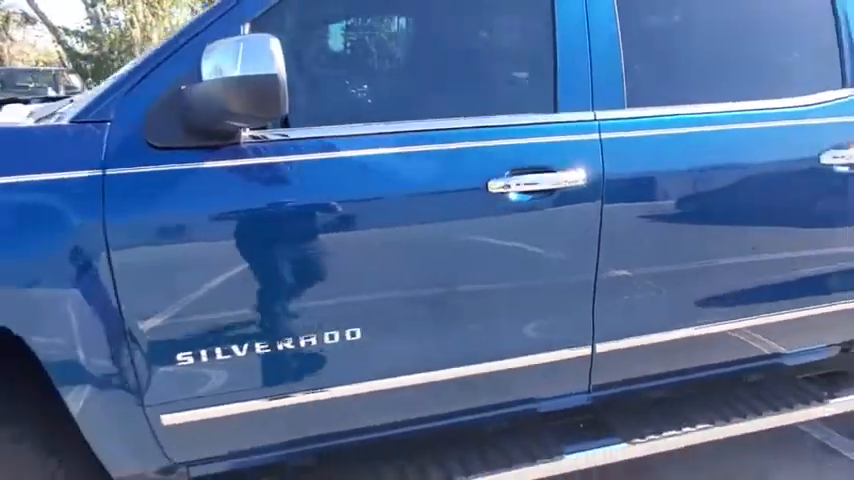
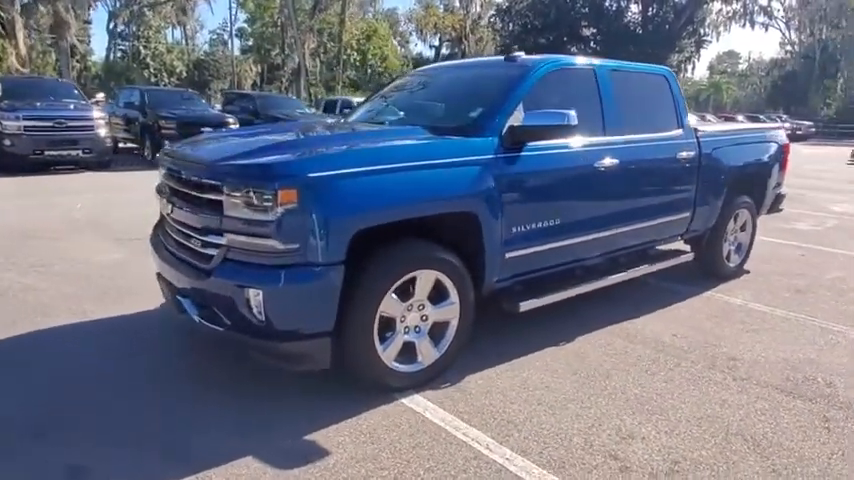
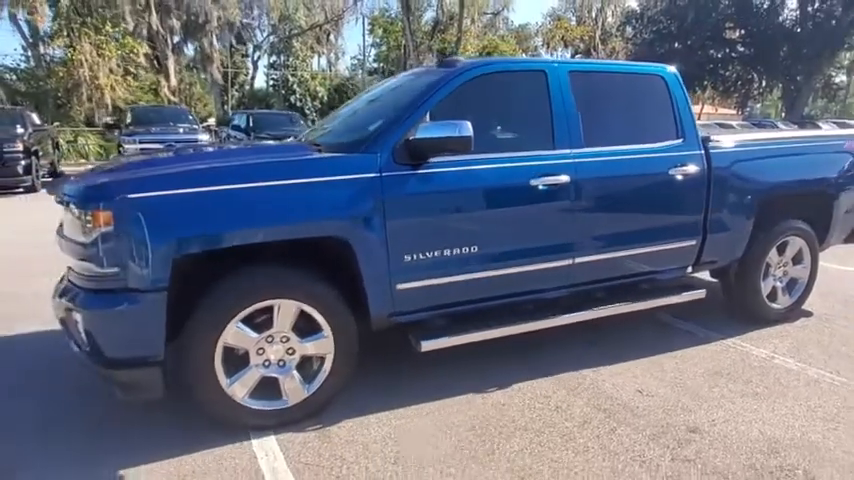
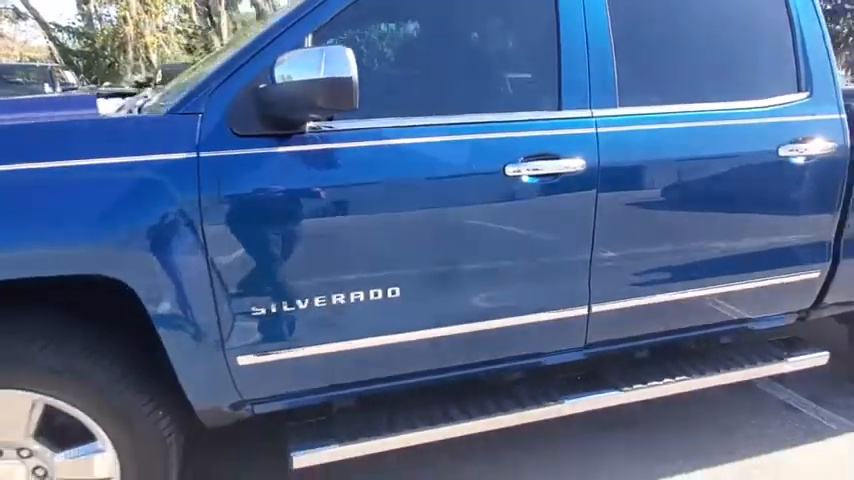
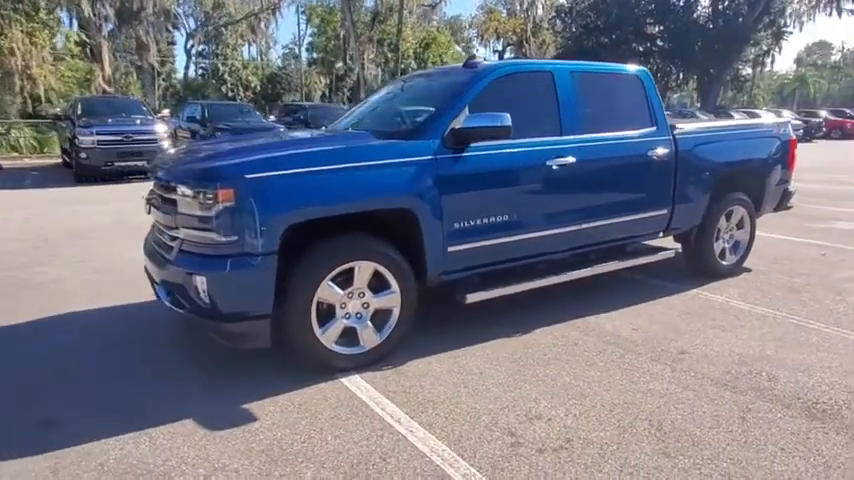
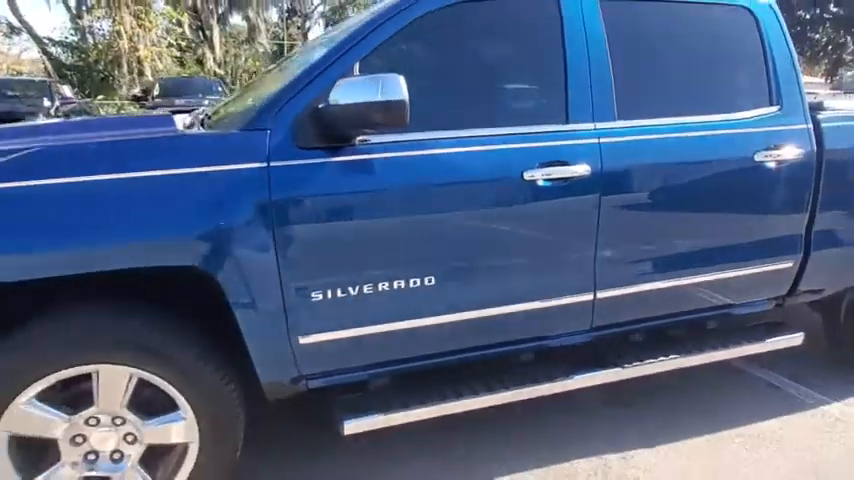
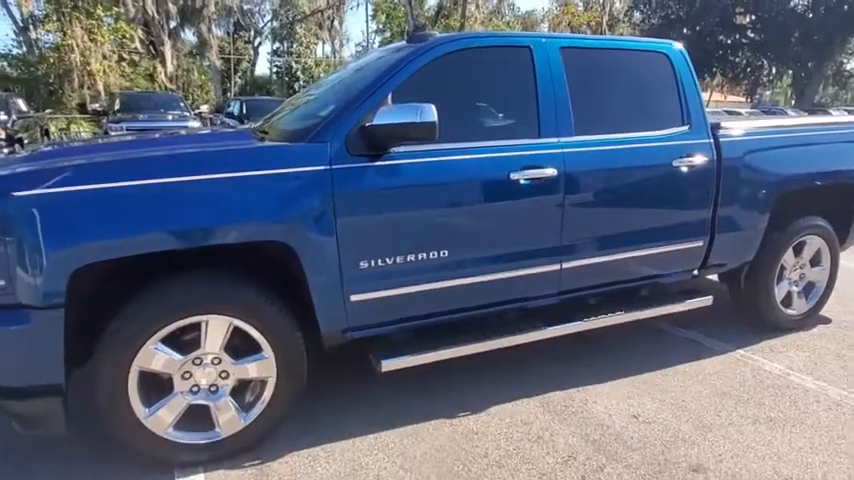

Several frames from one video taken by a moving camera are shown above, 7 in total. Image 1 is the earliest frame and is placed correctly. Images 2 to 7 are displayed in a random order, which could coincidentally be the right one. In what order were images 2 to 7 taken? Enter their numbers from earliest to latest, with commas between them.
4, 6, 7, 3, 5, 2
